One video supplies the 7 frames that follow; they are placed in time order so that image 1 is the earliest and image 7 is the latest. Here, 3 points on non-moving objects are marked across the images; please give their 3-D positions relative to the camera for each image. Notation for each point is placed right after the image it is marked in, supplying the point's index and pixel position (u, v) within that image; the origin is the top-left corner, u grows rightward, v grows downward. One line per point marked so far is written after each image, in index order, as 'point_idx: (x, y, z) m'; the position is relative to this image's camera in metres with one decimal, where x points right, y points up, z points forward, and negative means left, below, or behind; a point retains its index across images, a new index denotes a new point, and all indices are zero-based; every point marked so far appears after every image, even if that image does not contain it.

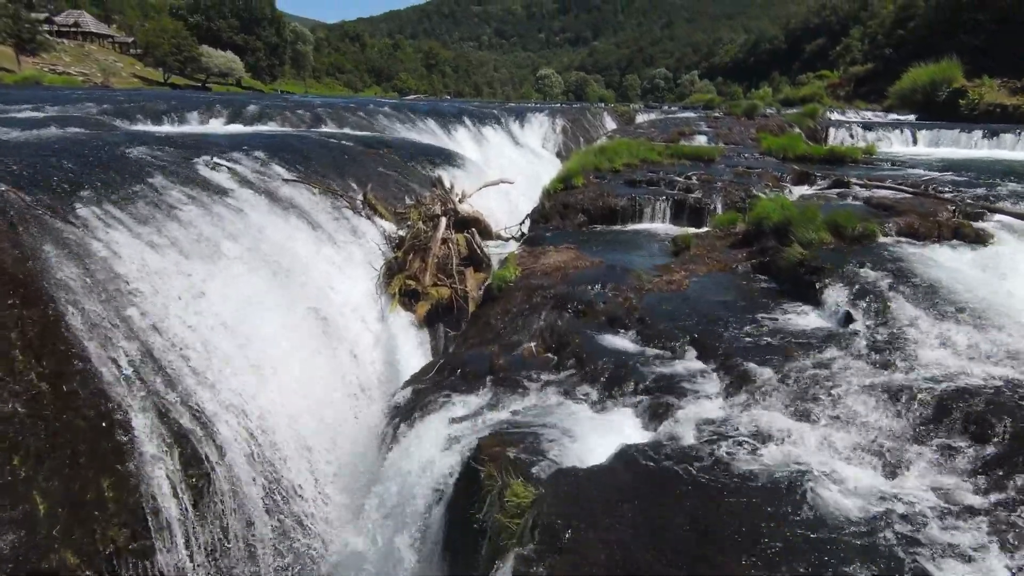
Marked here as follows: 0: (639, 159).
0: (+4.3, +4.4, +19.7) m
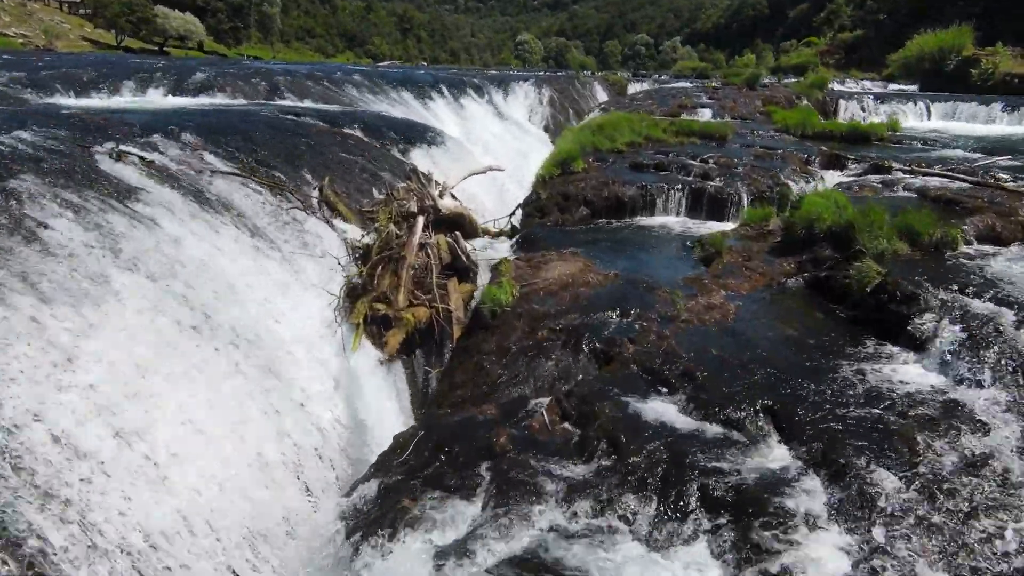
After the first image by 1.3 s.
0: (+3.9, +4.5, +17.3) m
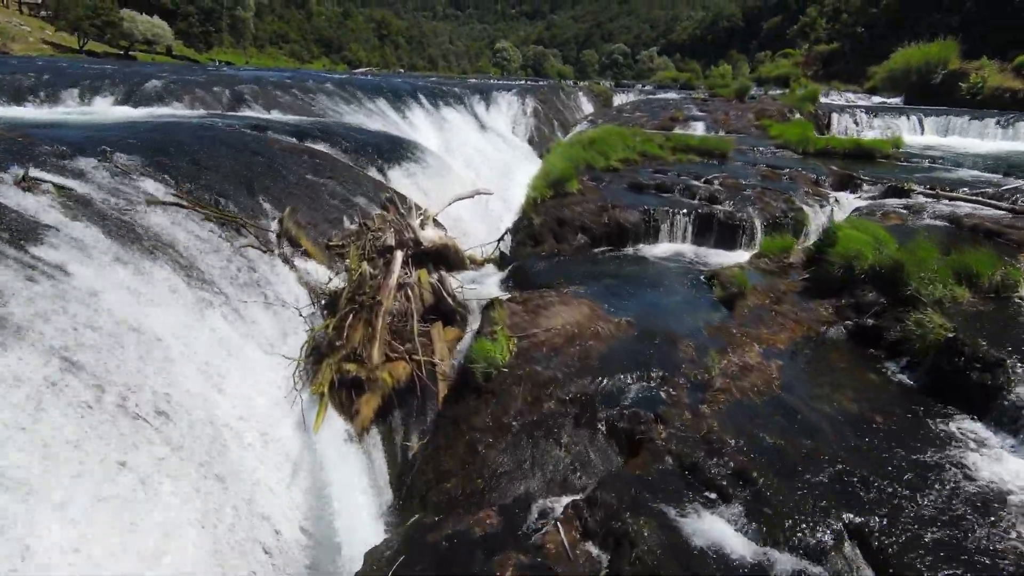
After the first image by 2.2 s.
0: (+3.5, +3.8, +16.2) m
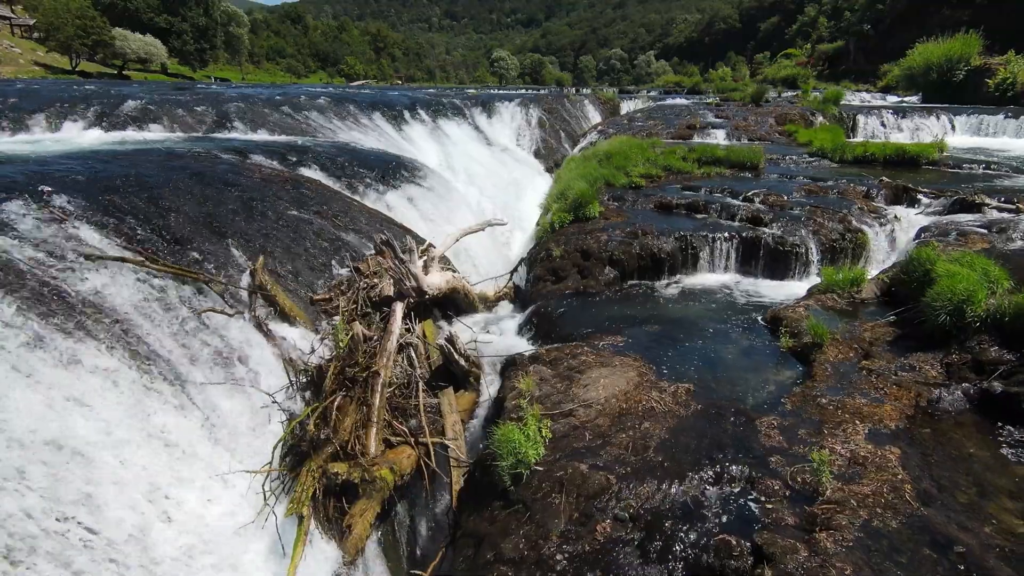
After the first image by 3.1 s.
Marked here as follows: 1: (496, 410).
0: (+3.8, +3.0, +14.6) m
1: (-0.2, -1.5, +6.9) m
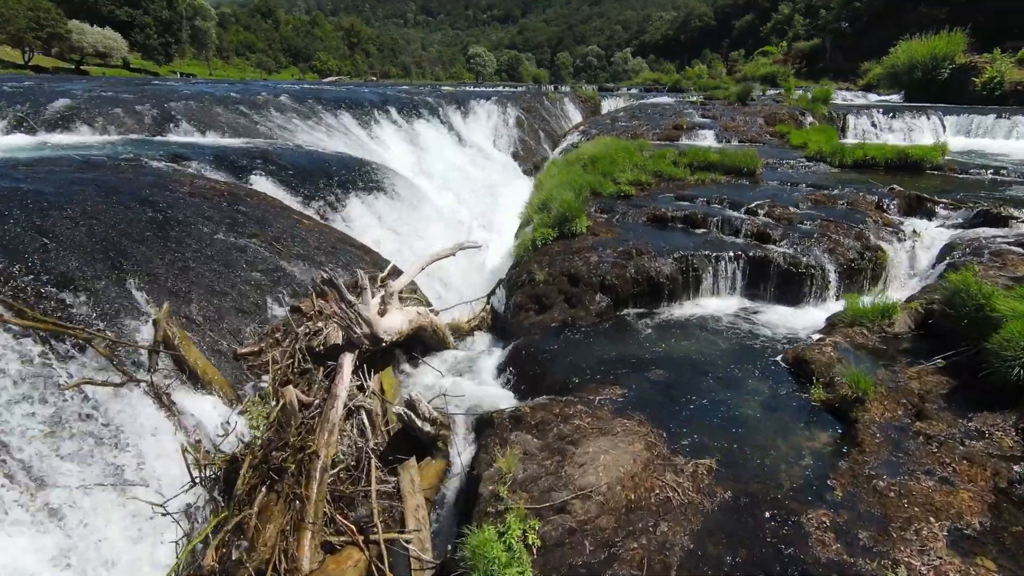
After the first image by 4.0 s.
0: (+3.2, +2.6, +13.4) m
1: (-0.4, -1.9, +5.6) m
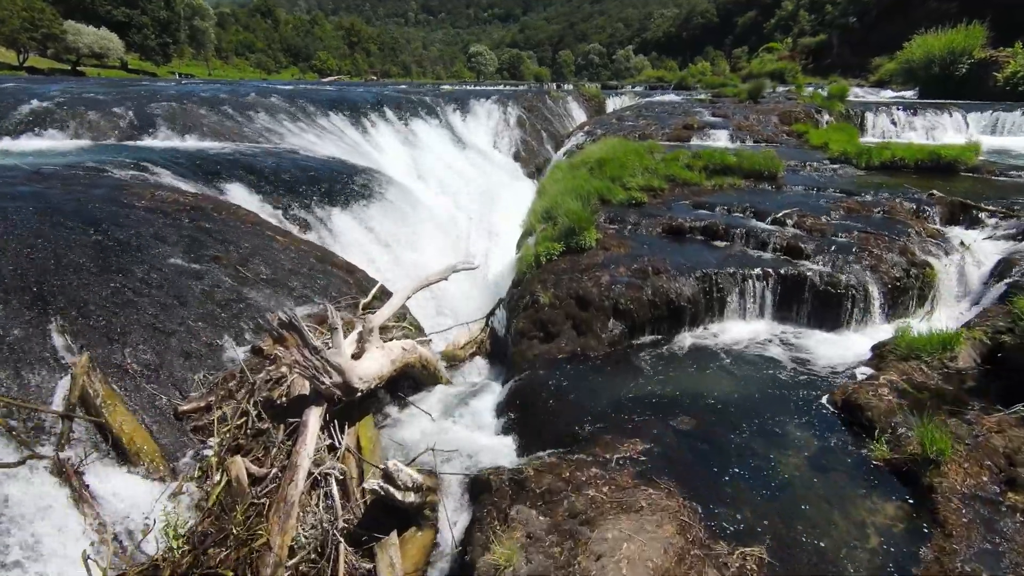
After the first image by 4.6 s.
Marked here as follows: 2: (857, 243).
0: (+3.2, +2.3, +12.3) m
1: (-0.4, -2.3, +4.5) m
2: (+5.2, +0.7, +8.7) m
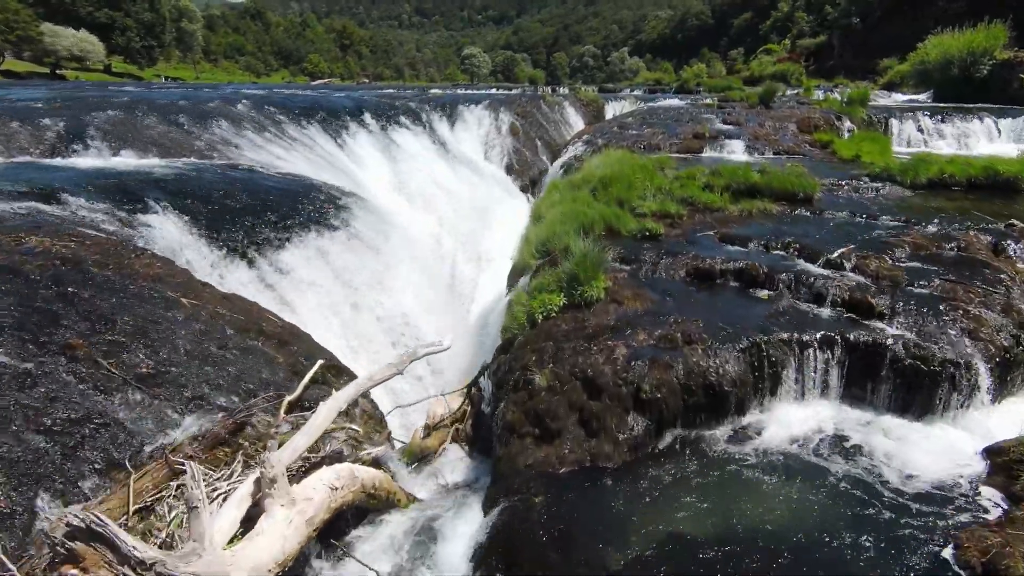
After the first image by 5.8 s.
0: (+3.0, +1.5, +10.4) m
1: (-0.5, -3.1, +2.6) m
2: (+5.0, -0.1, +6.7) m
